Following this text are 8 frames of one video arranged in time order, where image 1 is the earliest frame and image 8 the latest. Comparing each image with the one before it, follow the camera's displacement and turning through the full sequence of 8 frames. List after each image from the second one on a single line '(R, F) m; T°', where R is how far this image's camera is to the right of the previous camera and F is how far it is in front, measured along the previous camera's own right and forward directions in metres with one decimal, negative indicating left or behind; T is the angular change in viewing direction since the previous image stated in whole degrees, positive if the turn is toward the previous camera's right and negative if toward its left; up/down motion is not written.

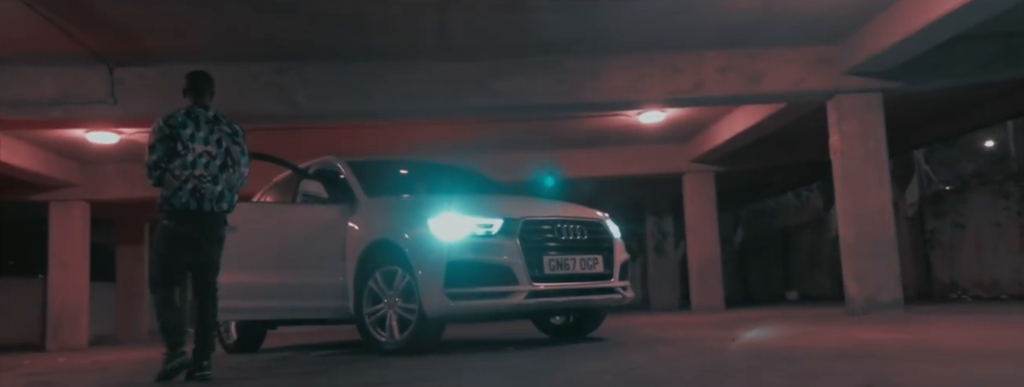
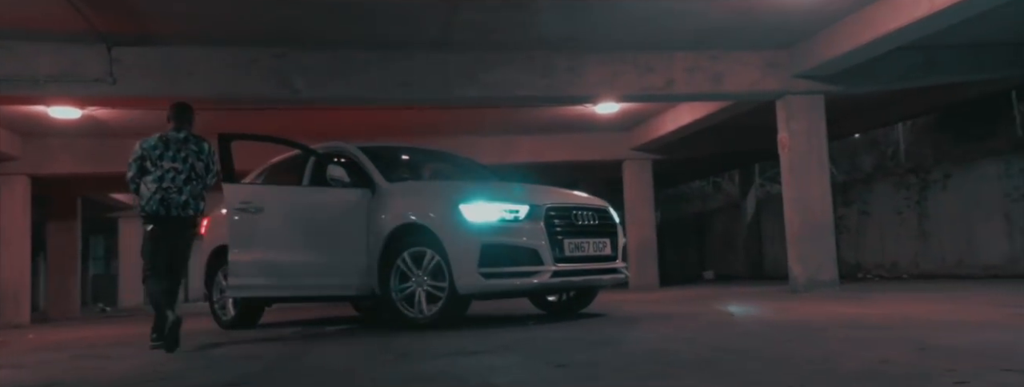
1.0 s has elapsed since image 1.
(-1.2, -0.6) m; +8°
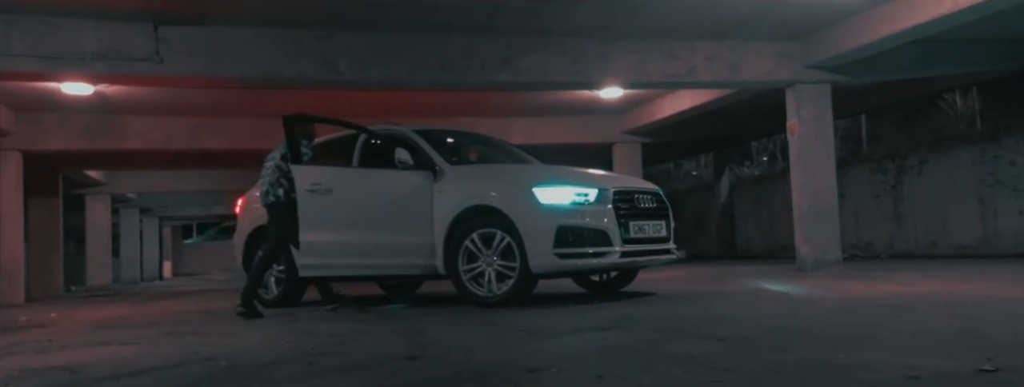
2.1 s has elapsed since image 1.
(-1.3, -0.3) m; +5°
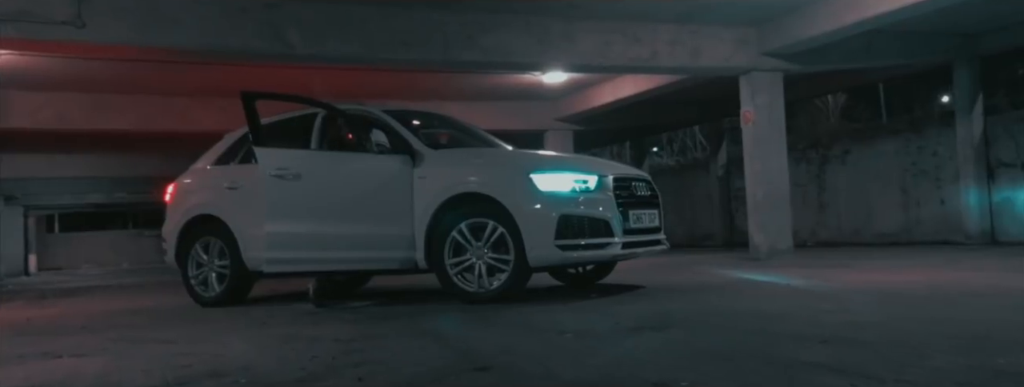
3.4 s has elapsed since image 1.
(-1.0, +0.7) m; +8°
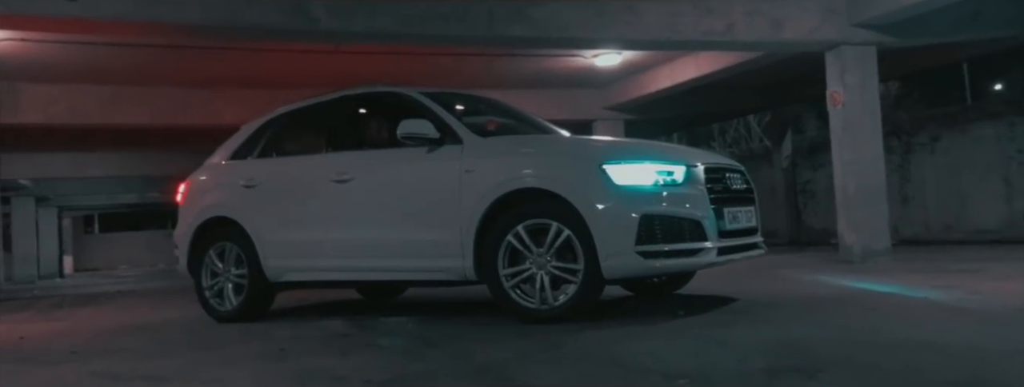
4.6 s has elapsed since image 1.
(-0.2, +1.3) m; -2°
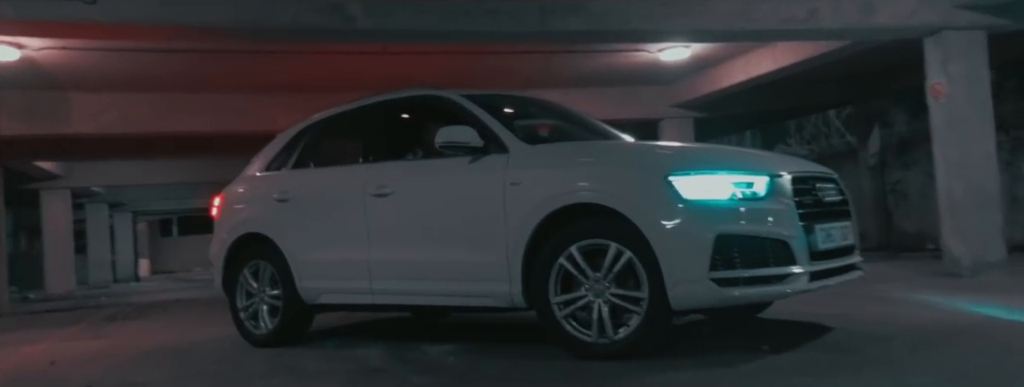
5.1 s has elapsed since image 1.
(+0.1, +0.8) m; -5°
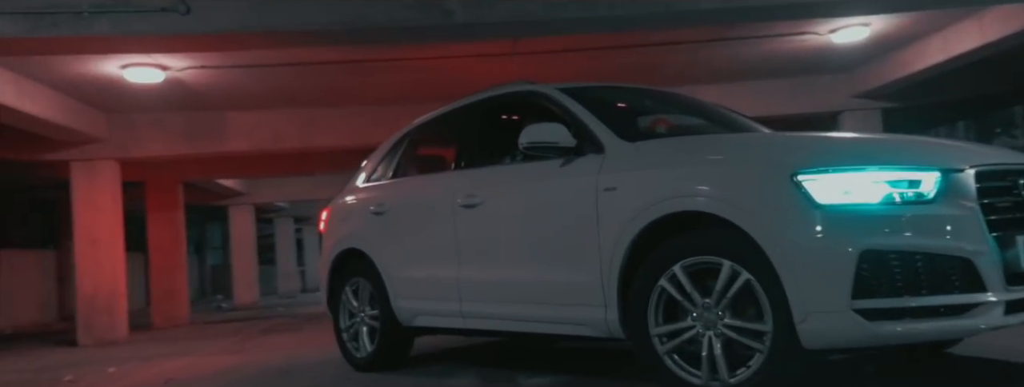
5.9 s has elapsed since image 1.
(+0.5, +0.9) m; -13°
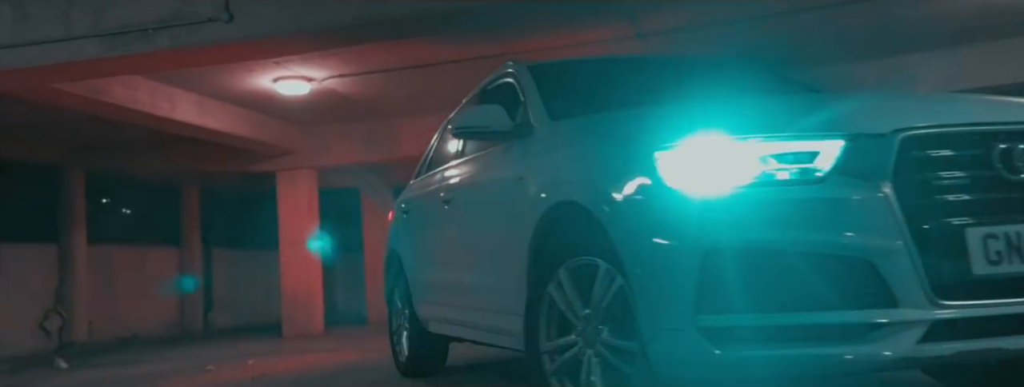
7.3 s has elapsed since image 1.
(+1.8, +0.9) m; -20°
